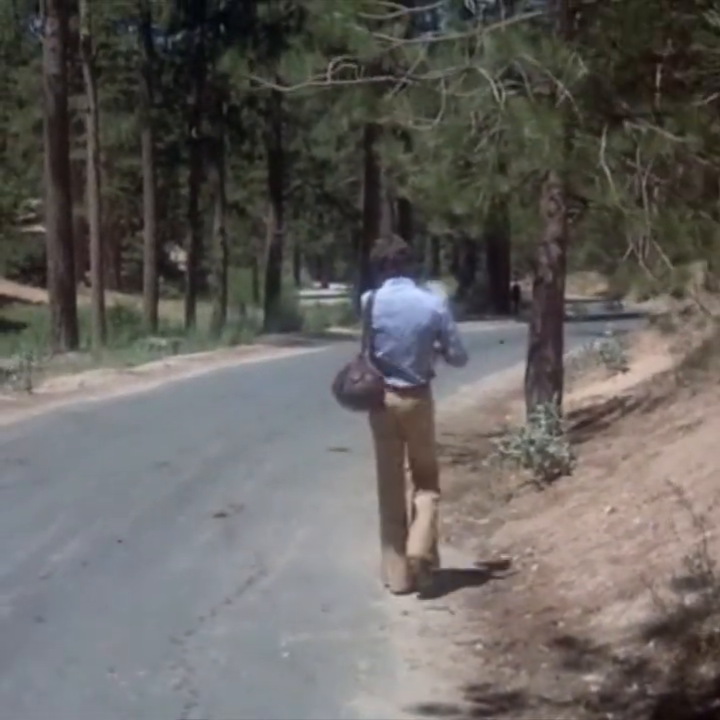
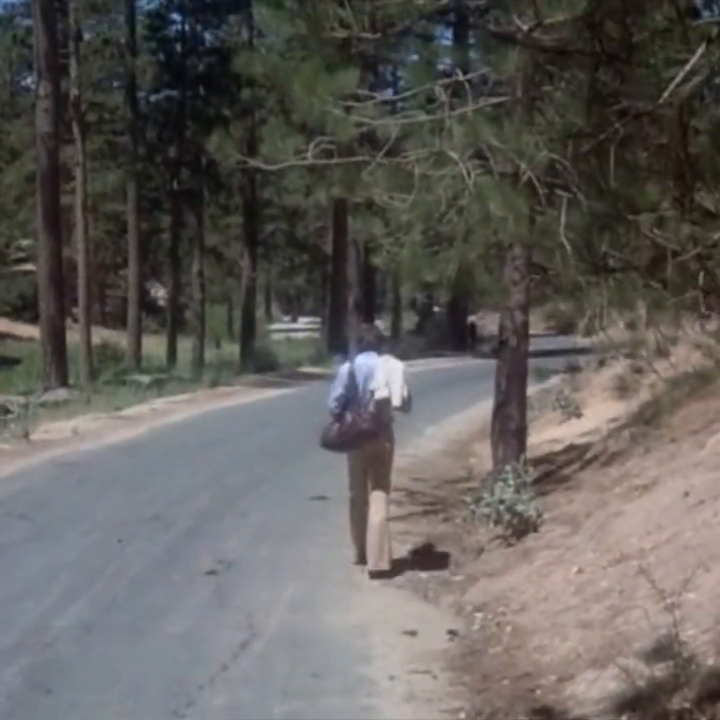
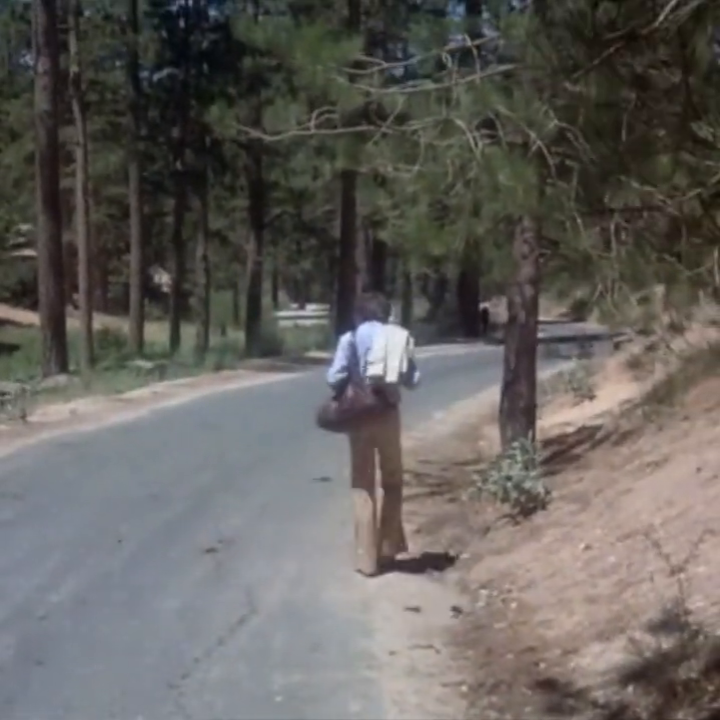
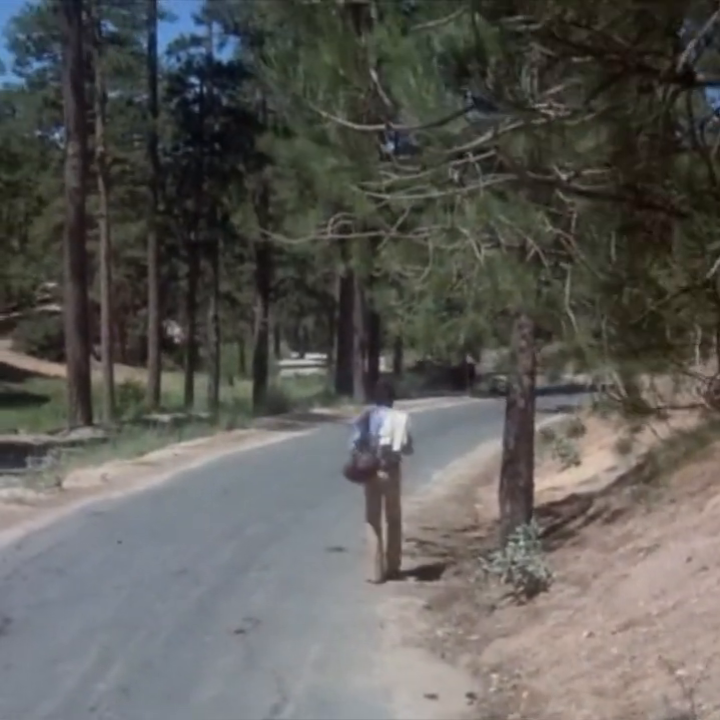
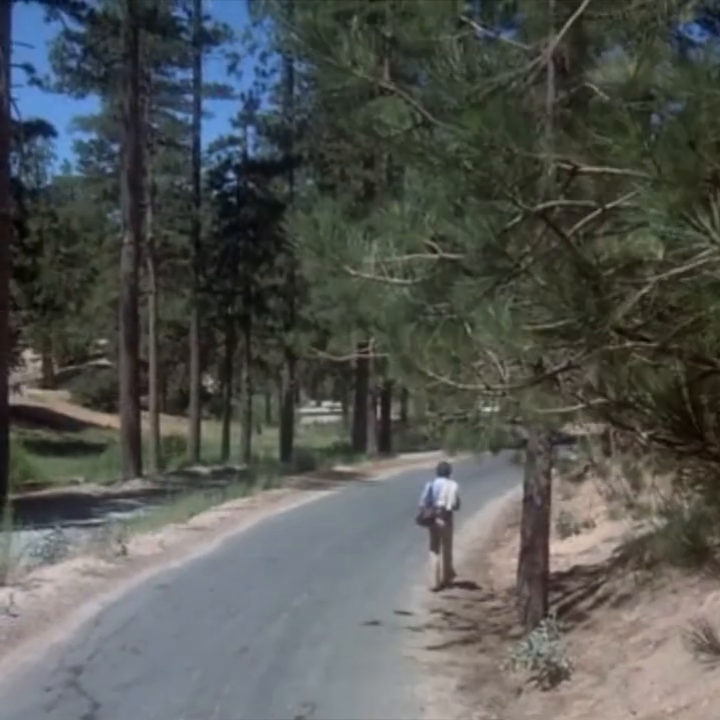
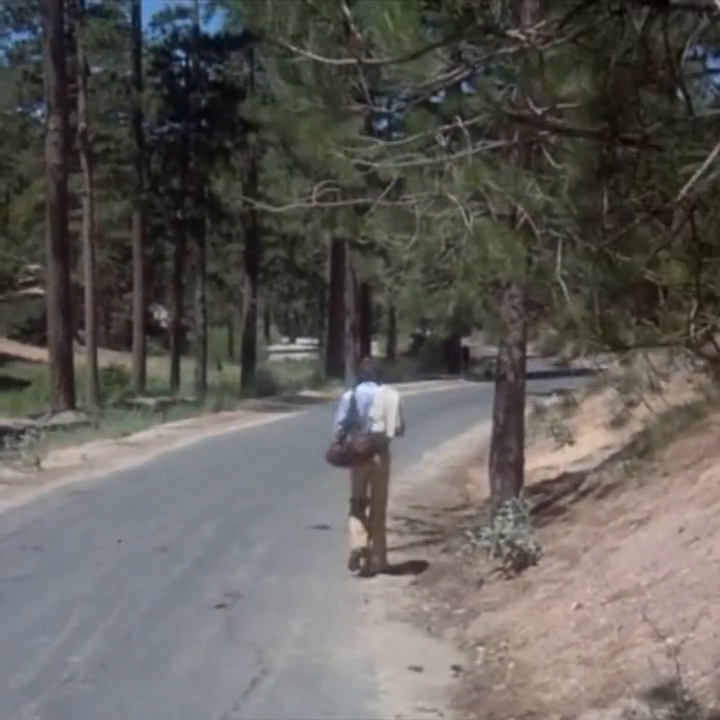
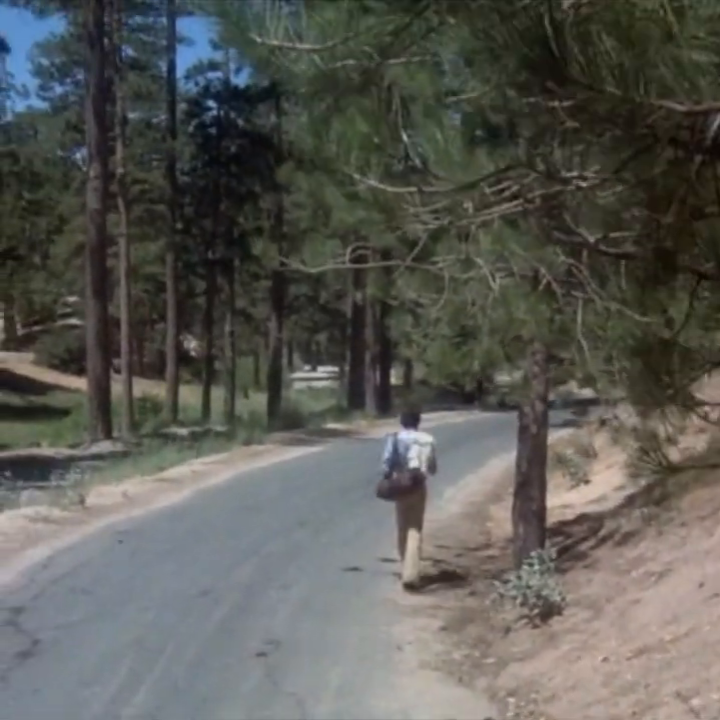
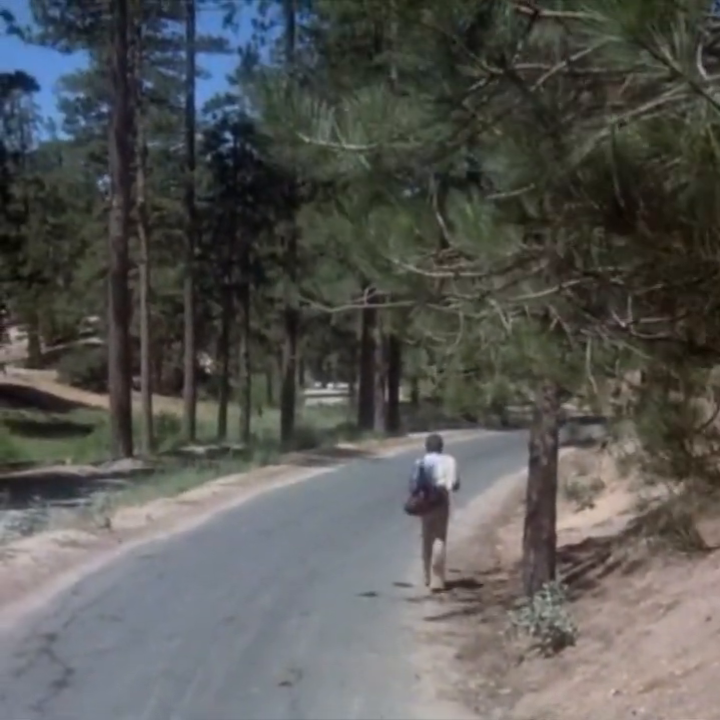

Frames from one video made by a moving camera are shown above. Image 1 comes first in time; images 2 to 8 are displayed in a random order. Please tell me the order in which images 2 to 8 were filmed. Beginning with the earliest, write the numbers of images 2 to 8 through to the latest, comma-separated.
3, 2, 6, 4, 7, 8, 5
